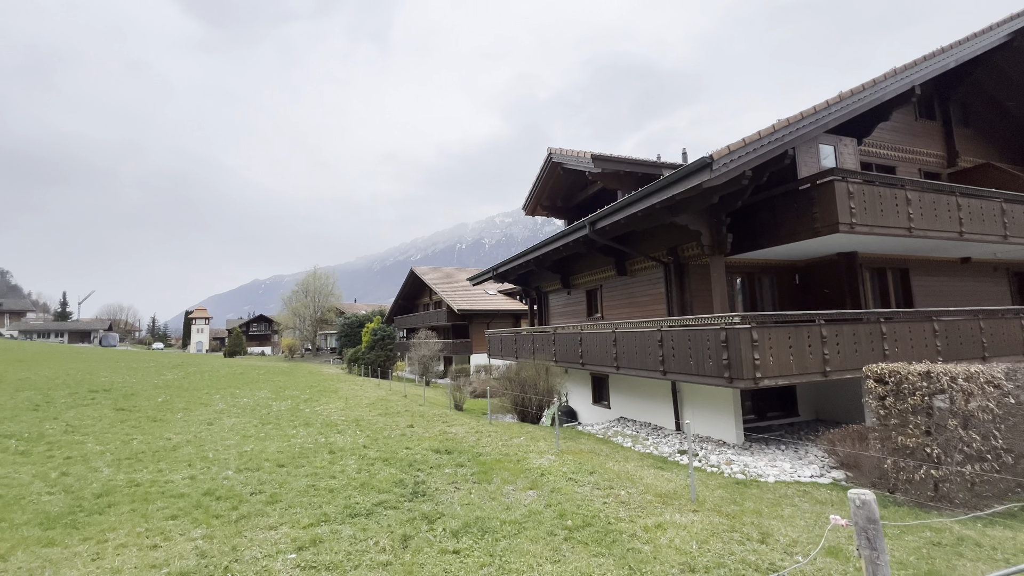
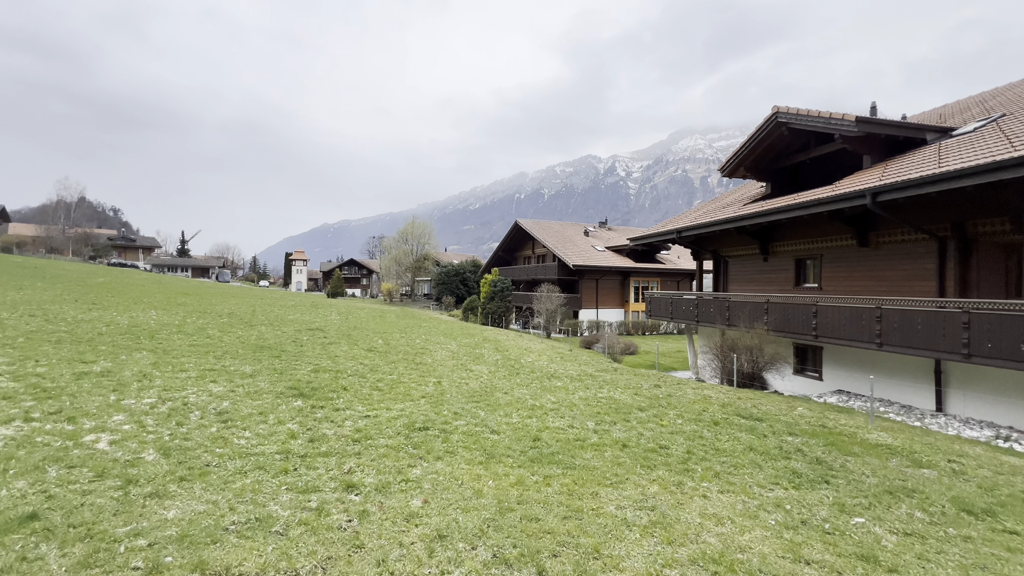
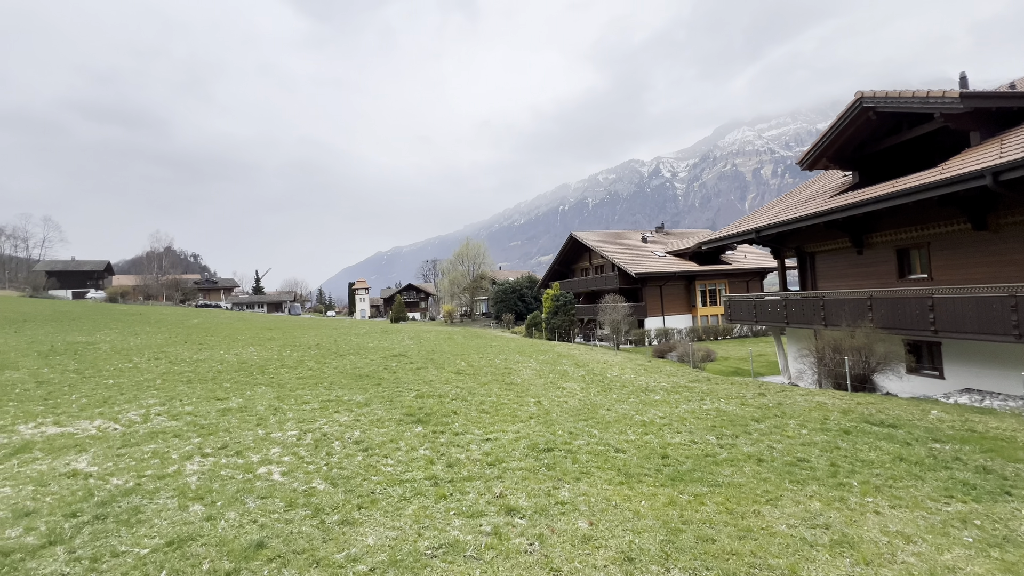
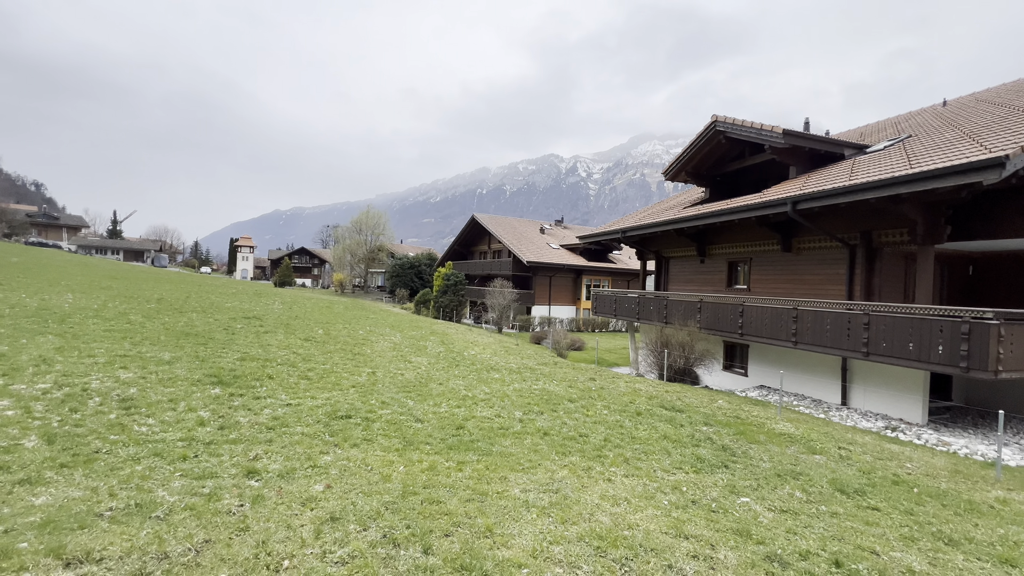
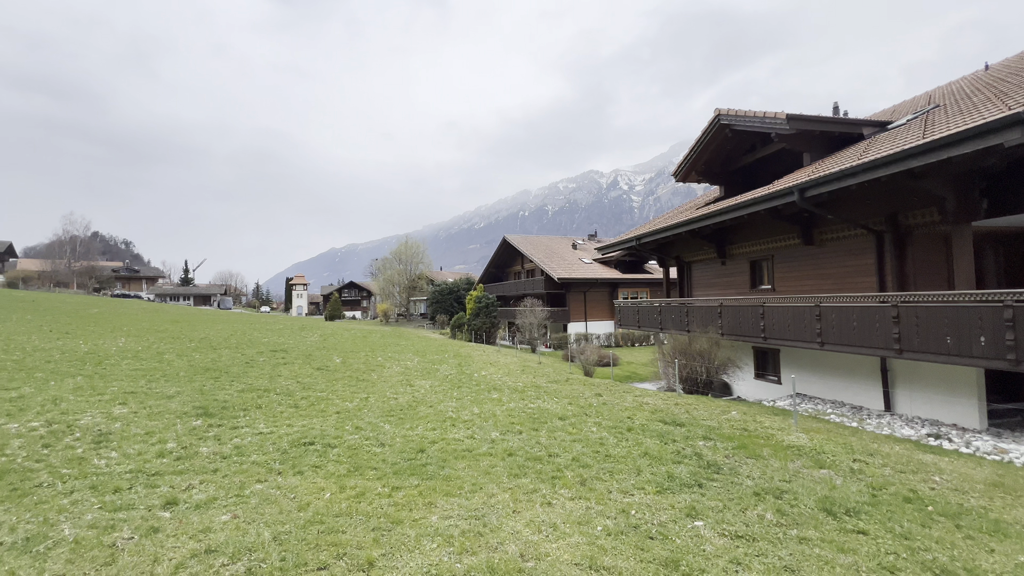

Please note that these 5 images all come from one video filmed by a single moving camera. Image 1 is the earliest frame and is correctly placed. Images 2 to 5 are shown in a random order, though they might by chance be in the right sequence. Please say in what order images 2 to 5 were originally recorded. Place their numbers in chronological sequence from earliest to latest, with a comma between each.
5, 4, 2, 3
